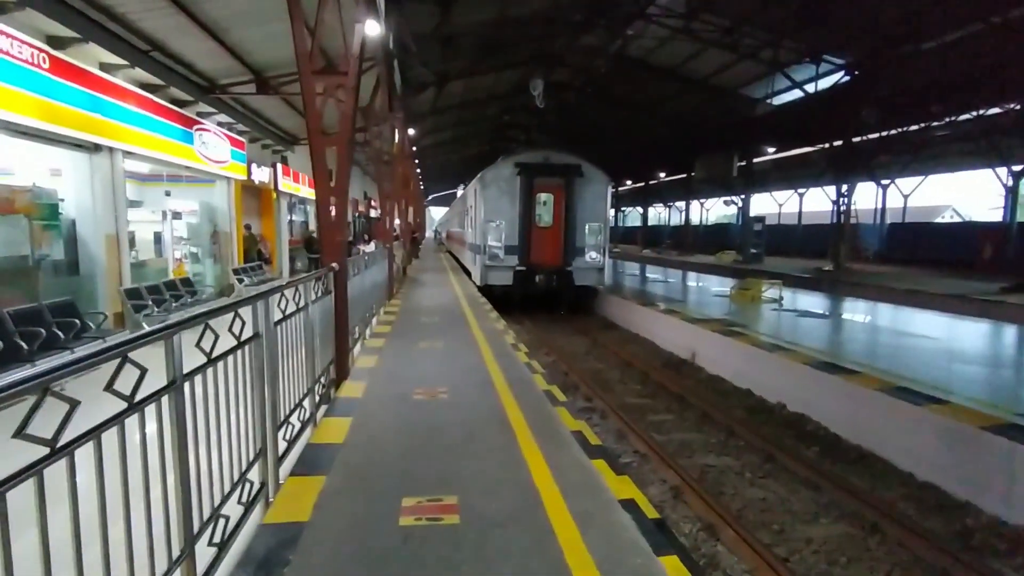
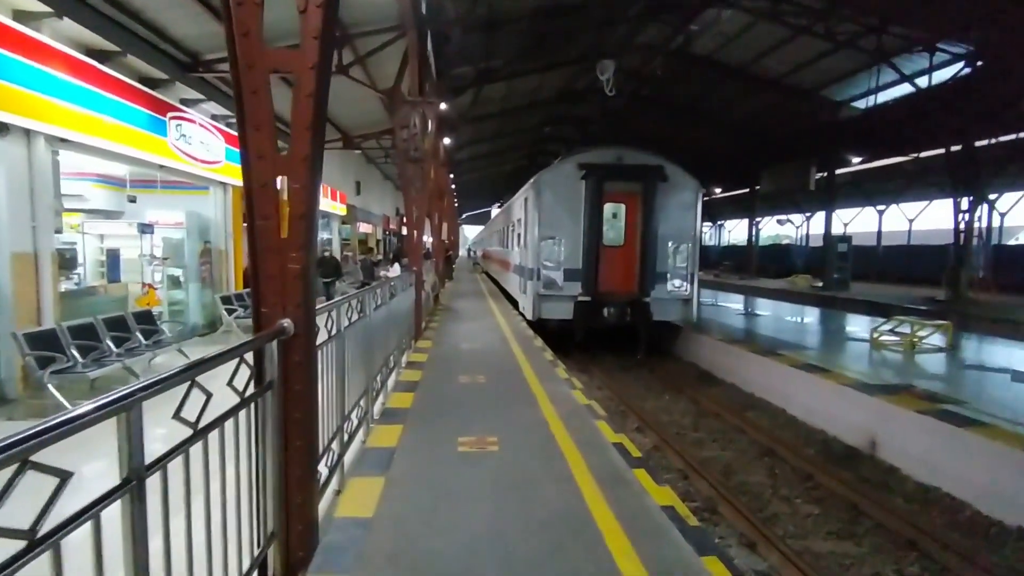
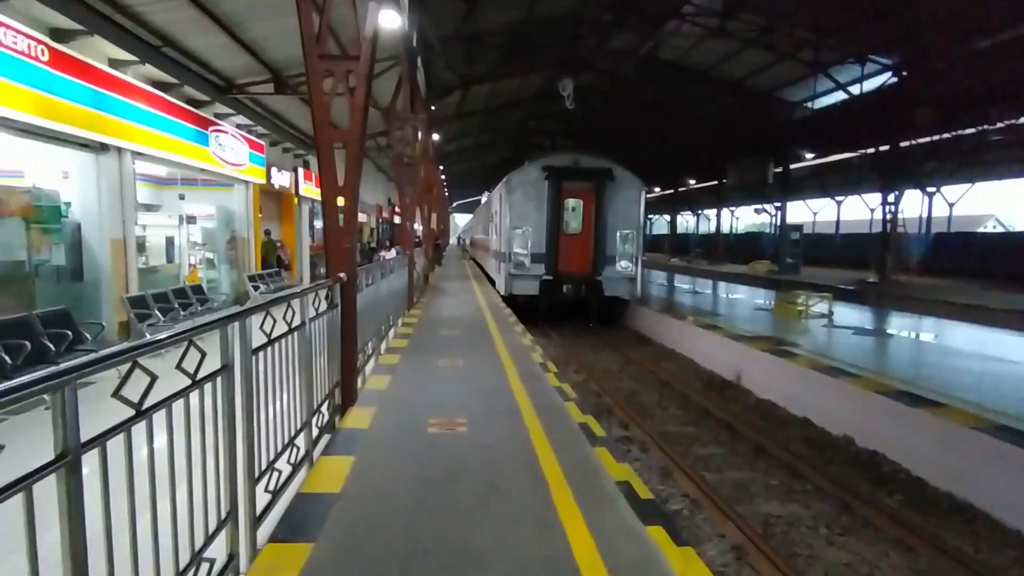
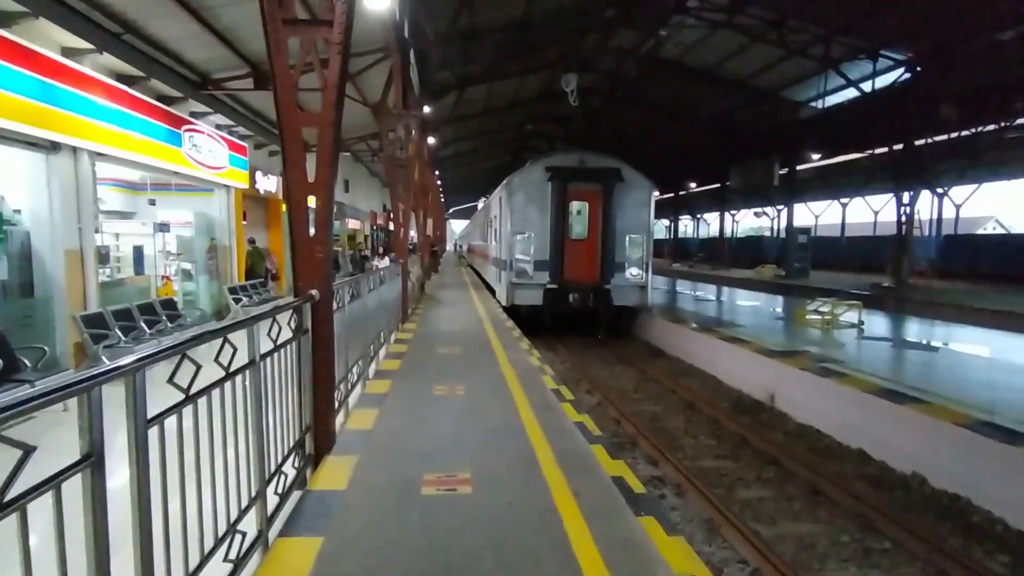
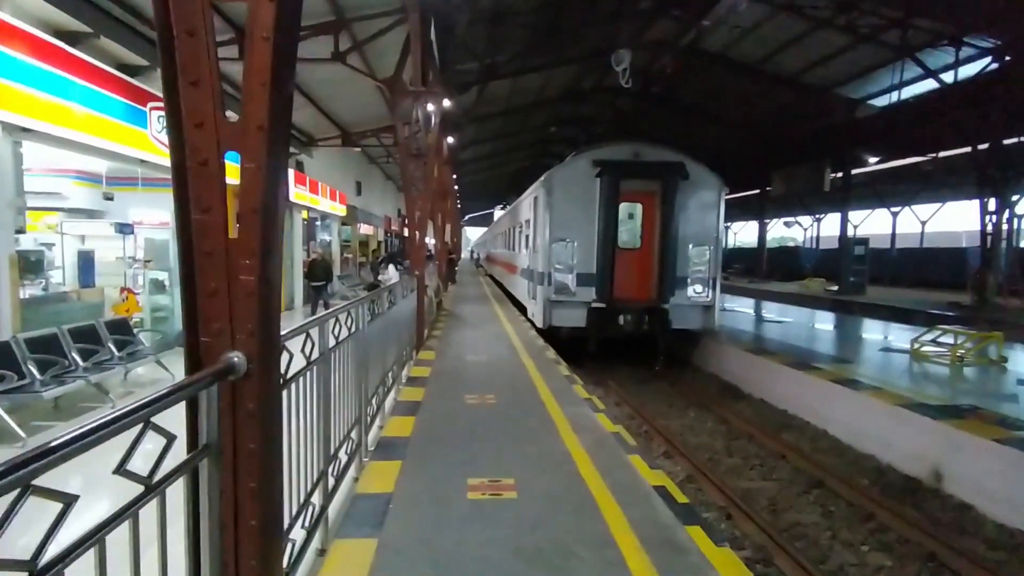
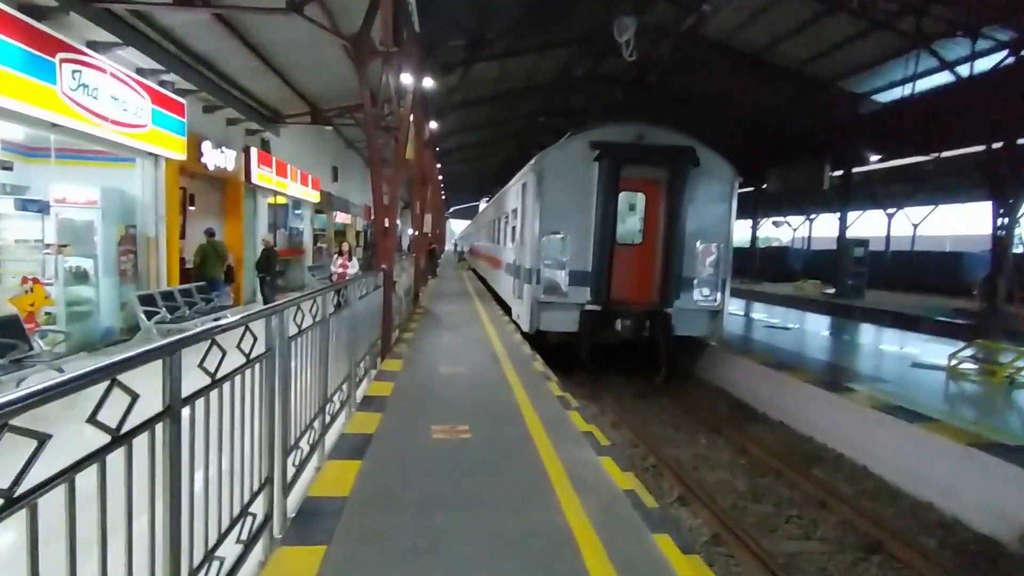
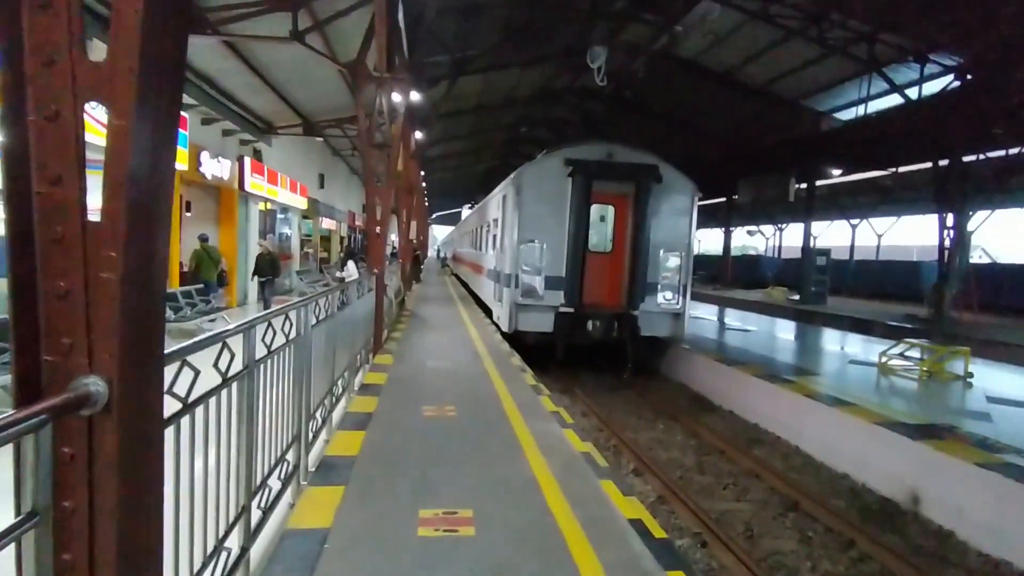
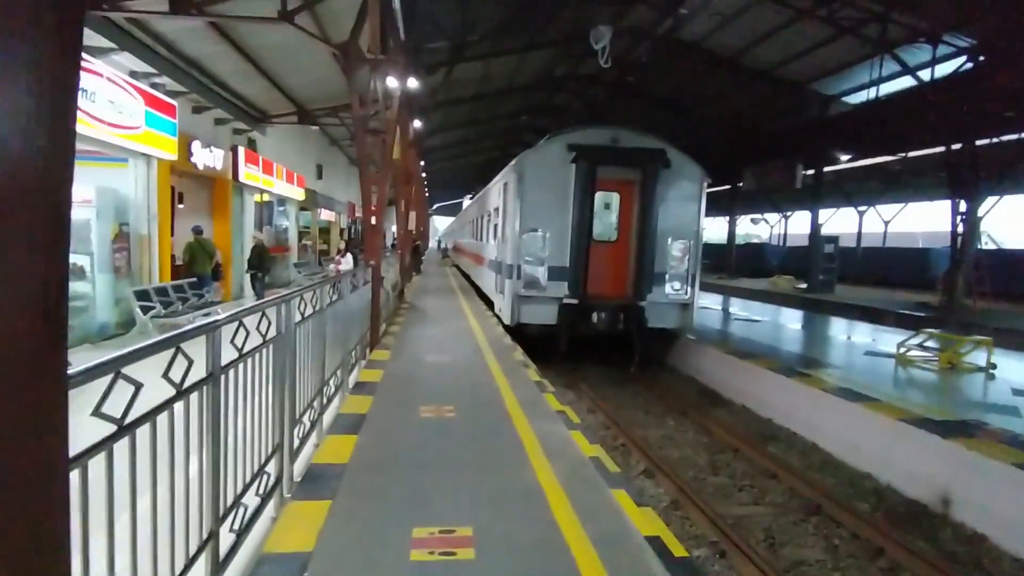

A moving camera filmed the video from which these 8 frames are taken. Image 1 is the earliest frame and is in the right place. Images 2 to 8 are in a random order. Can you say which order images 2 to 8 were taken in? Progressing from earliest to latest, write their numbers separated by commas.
3, 4, 2, 5, 7, 8, 6
